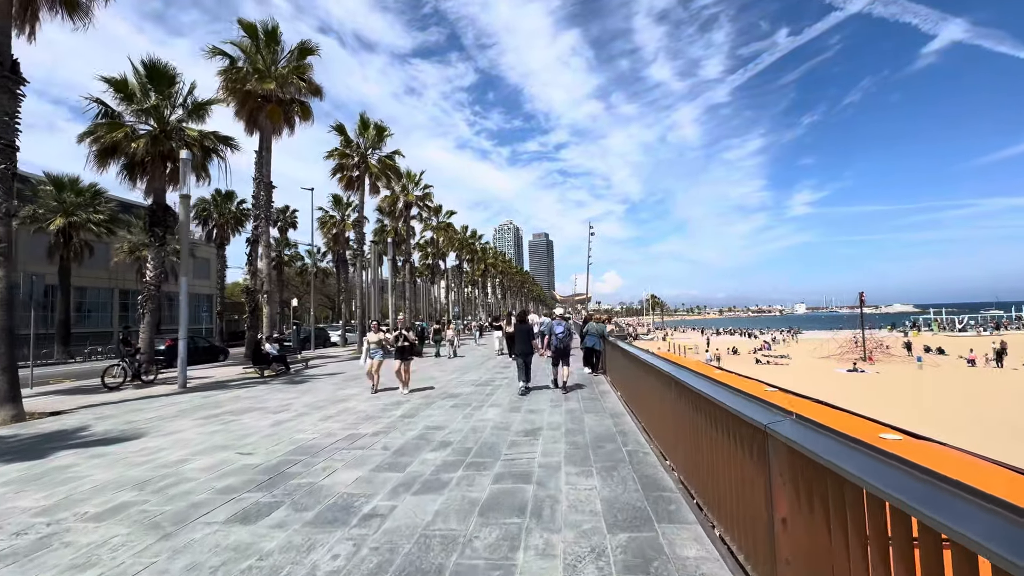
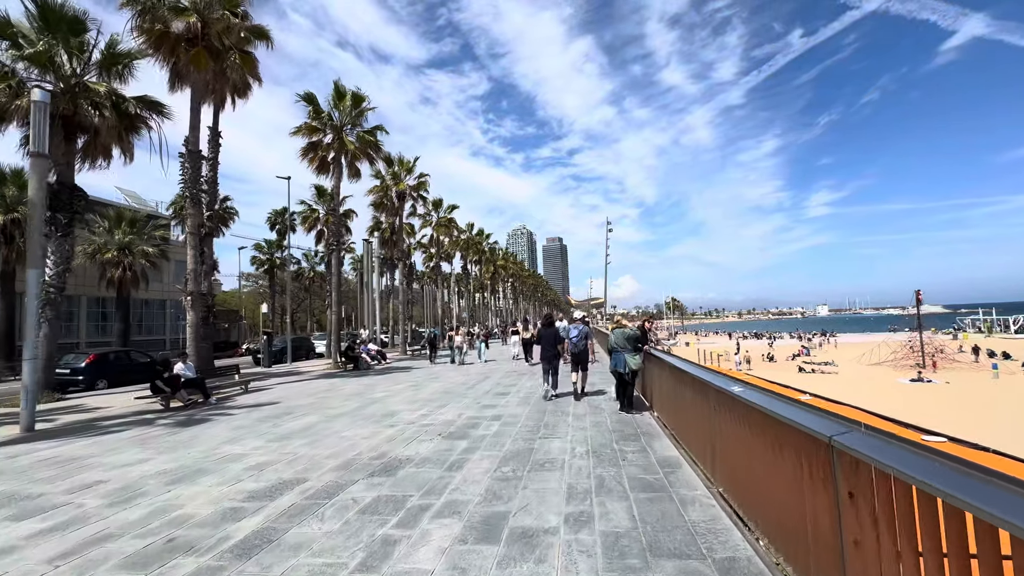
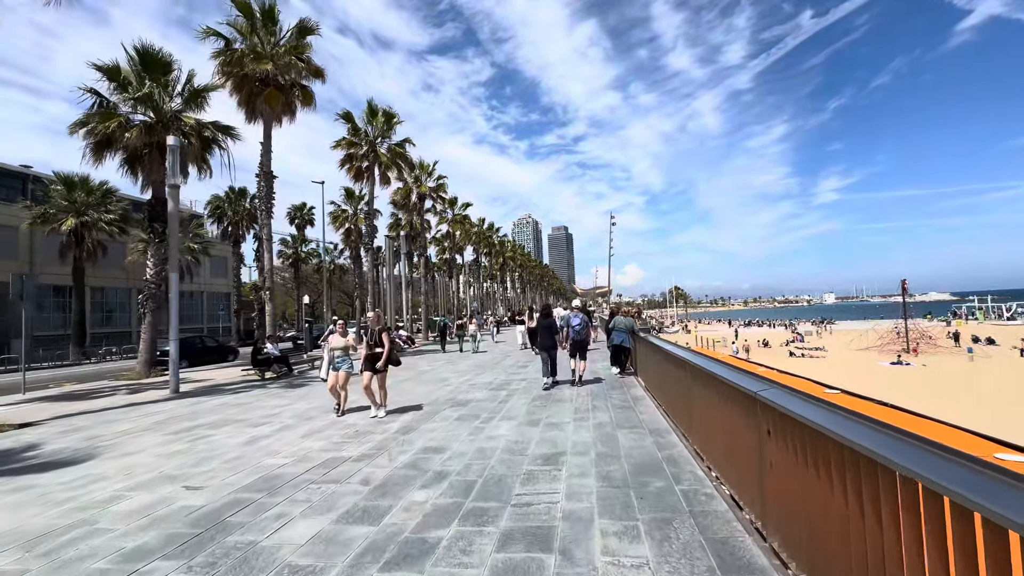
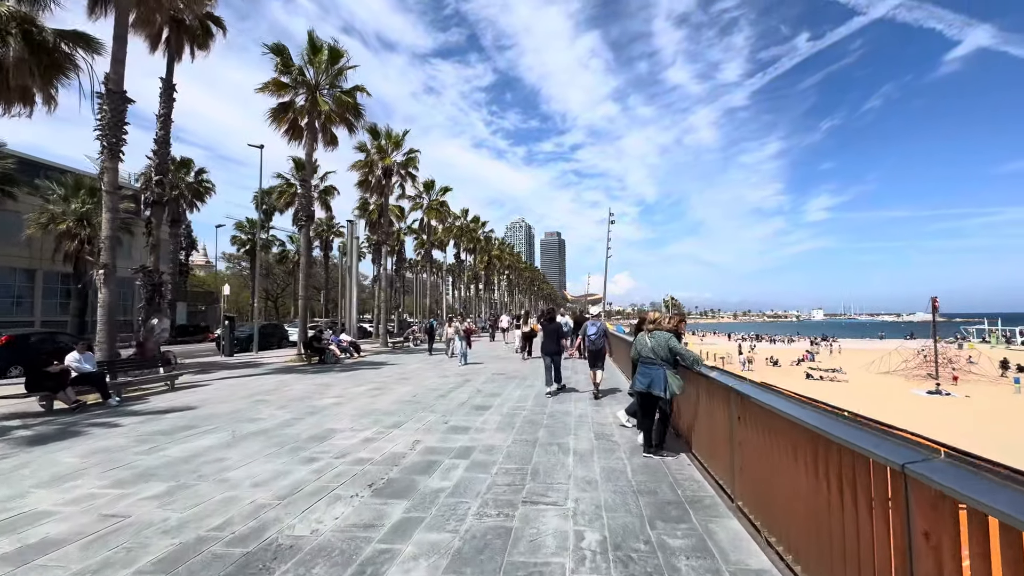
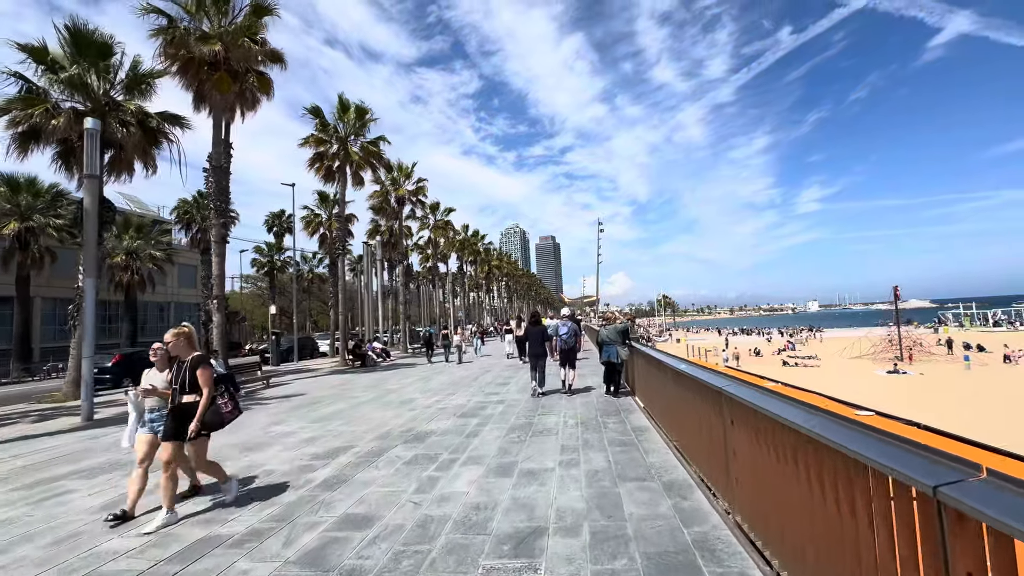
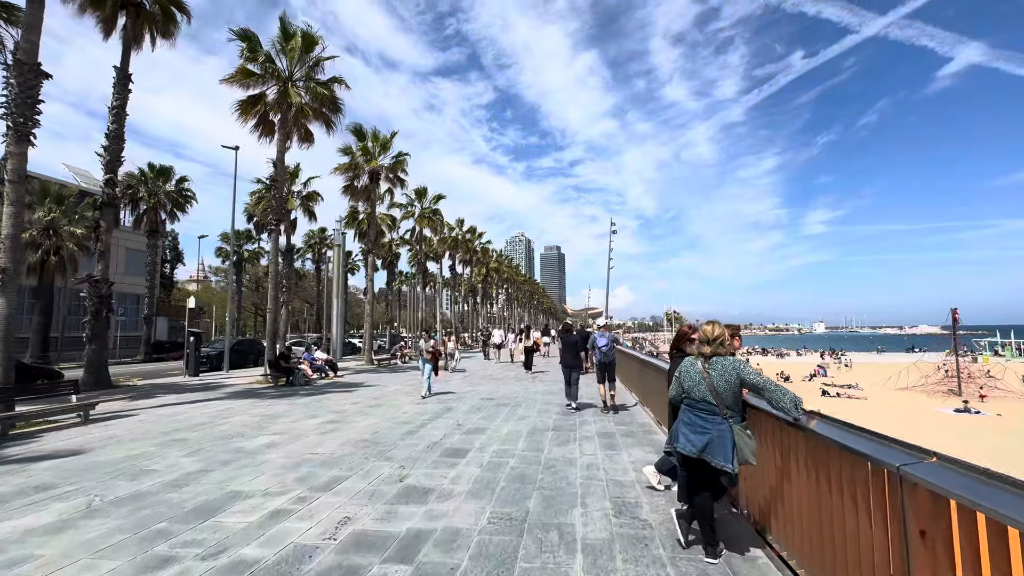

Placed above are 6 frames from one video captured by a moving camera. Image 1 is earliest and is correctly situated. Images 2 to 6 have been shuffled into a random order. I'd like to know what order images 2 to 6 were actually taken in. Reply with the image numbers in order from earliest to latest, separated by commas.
3, 5, 2, 4, 6
